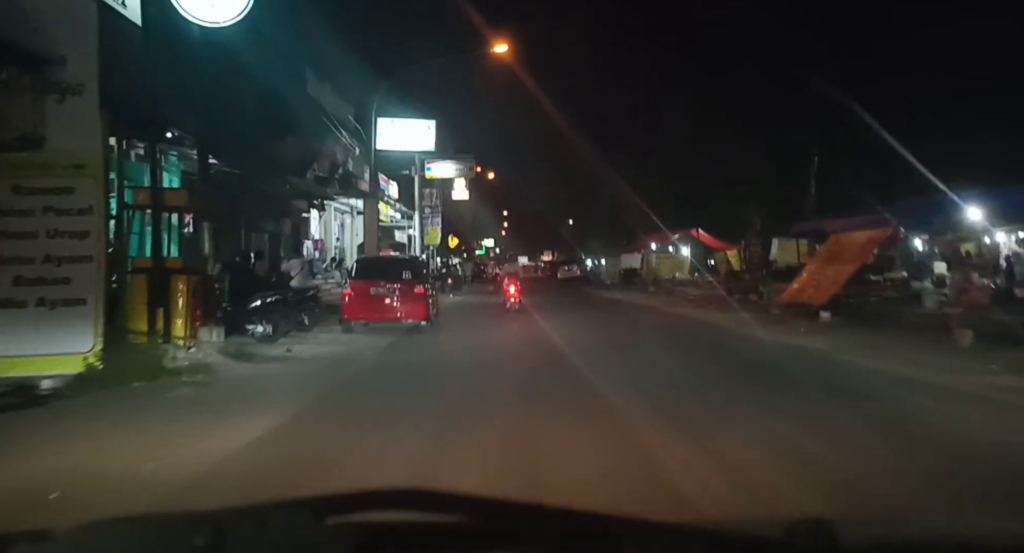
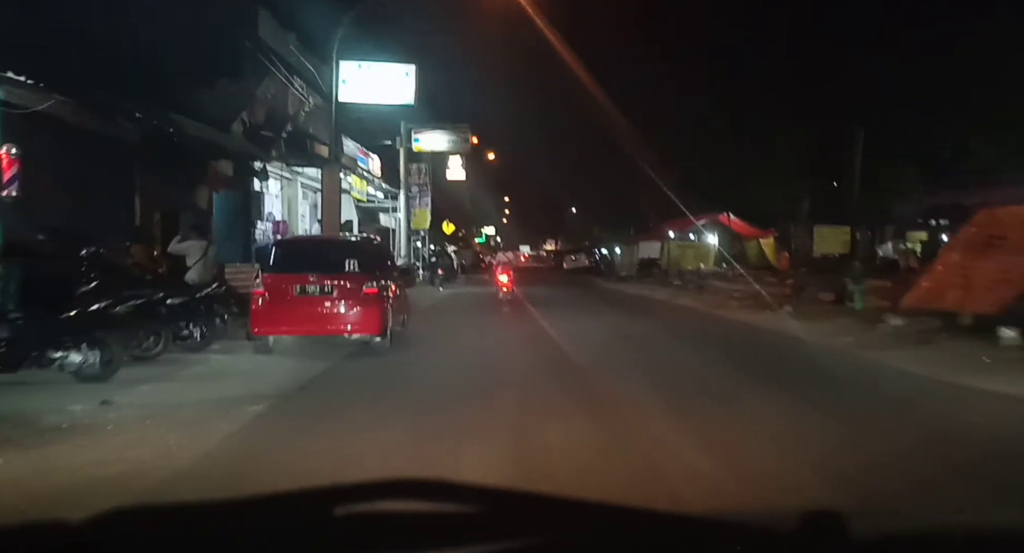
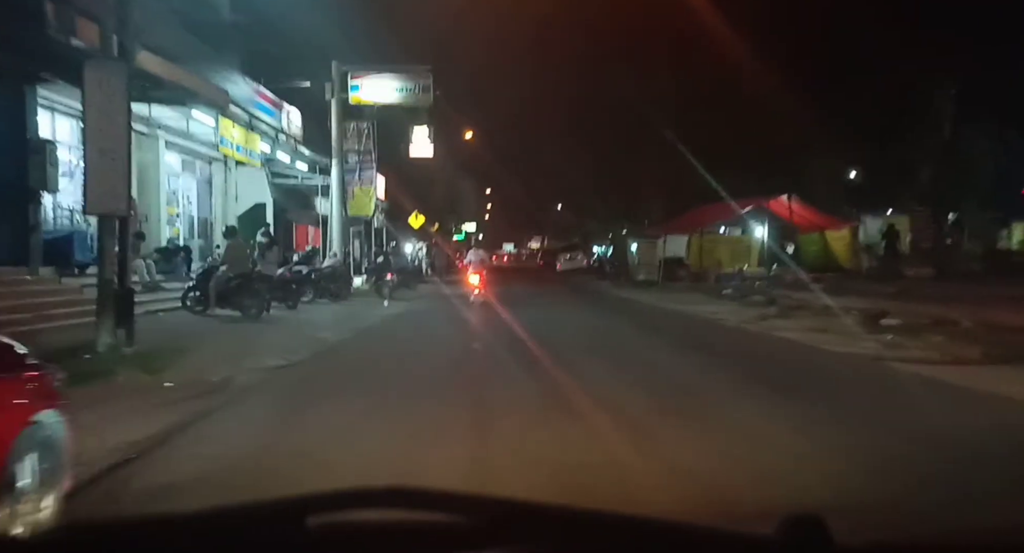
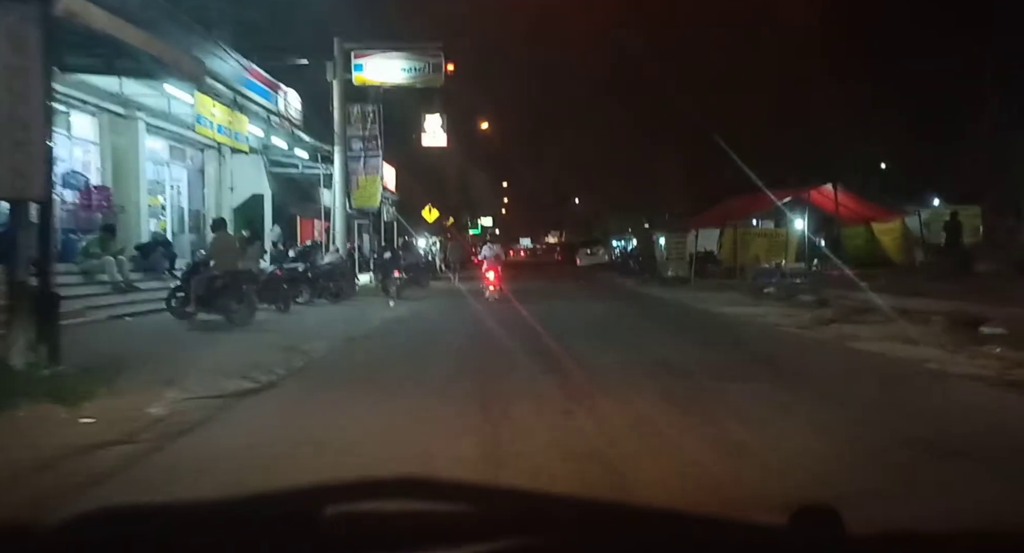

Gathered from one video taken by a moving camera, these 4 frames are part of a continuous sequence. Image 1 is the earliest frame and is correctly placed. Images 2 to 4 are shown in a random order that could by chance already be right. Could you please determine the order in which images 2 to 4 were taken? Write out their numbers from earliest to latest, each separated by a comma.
2, 3, 4
